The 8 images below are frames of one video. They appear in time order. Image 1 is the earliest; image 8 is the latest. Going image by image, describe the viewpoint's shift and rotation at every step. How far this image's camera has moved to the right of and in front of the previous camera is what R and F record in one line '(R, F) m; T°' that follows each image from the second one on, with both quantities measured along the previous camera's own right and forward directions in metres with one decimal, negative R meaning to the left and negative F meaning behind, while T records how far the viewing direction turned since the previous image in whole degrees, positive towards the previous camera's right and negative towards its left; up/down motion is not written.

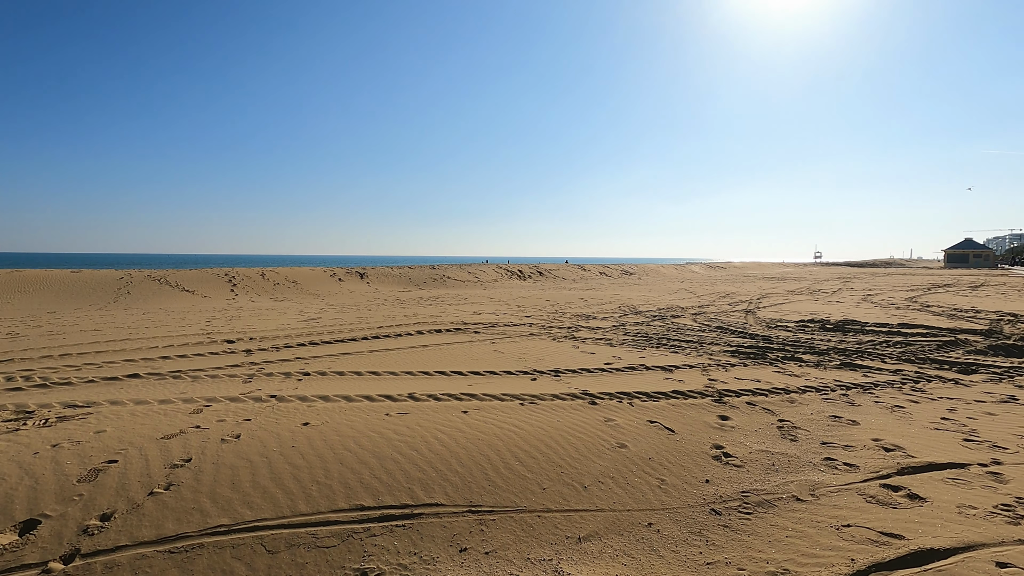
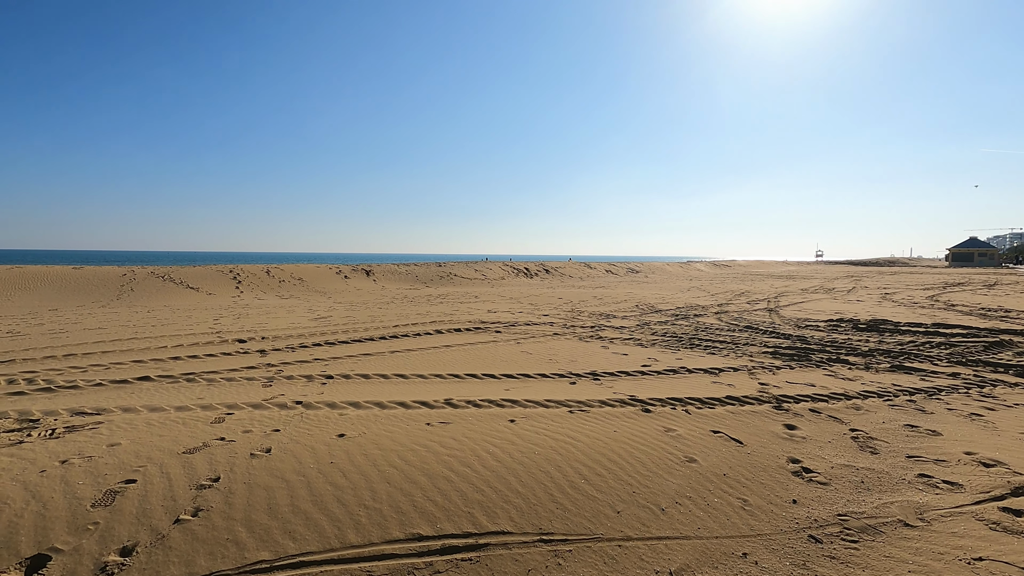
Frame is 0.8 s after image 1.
(-0.5, +0.5) m; 0°
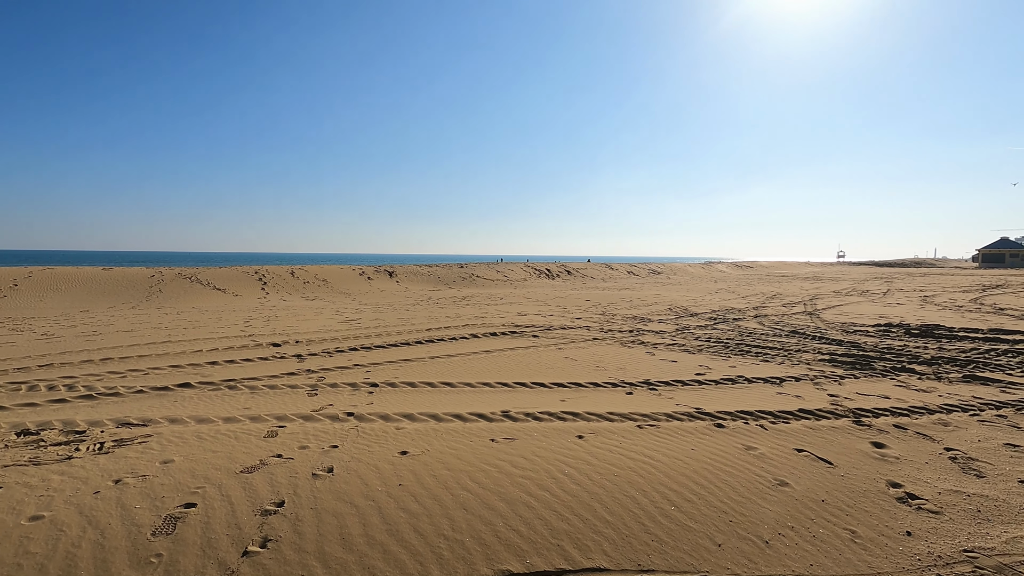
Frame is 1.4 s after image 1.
(-0.4, +0.3) m; -2°
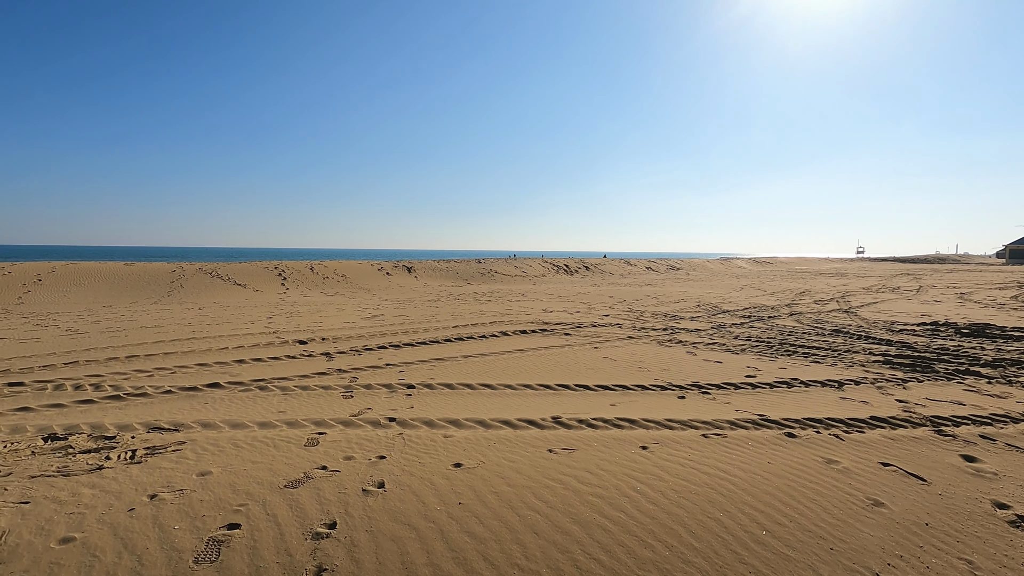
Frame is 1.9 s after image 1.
(-0.3, +0.4) m; -1°
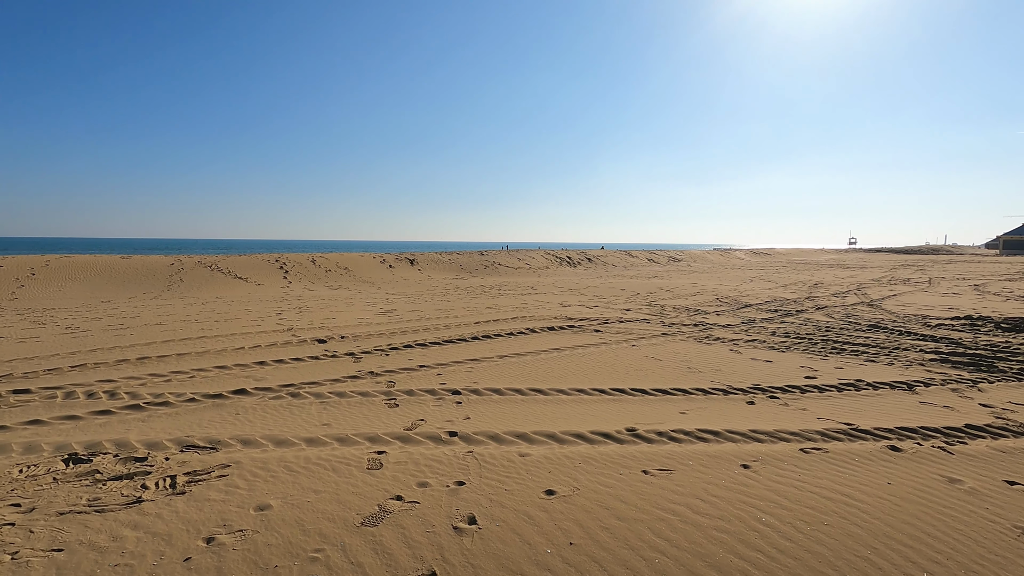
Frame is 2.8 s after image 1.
(-0.6, +0.5) m; +1°
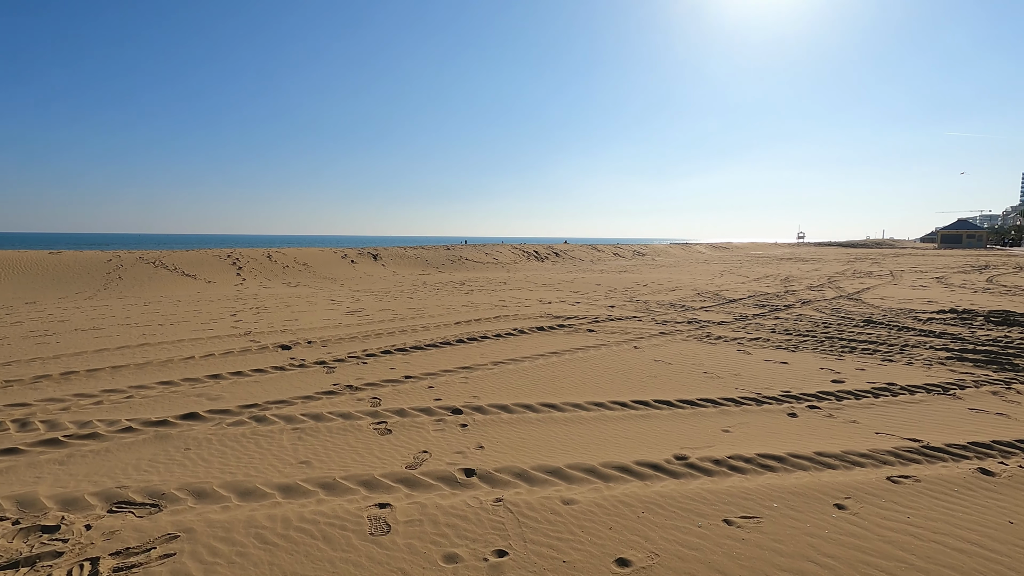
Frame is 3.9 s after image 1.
(-0.4, +0.9) m; +4°
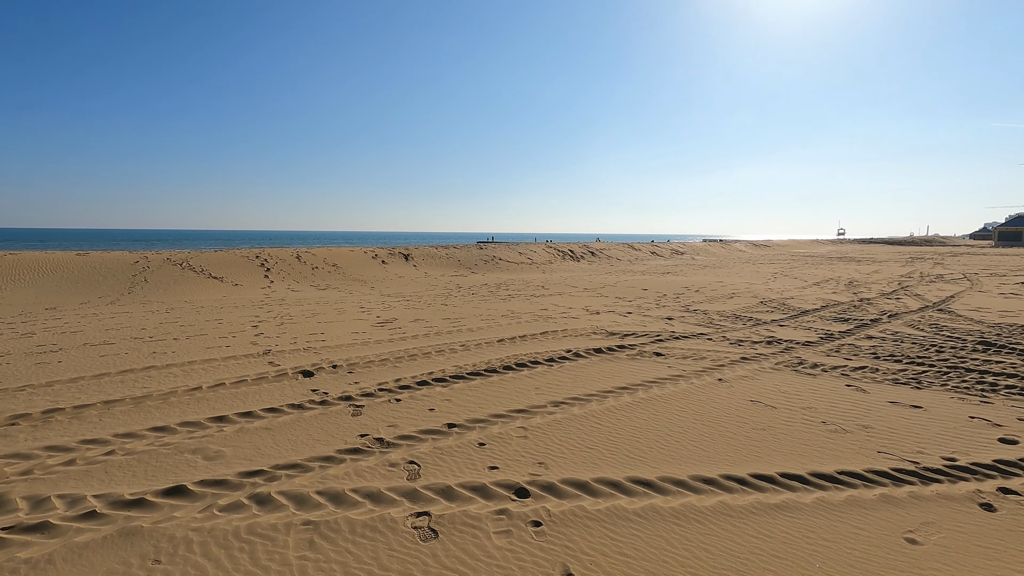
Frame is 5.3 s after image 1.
(-0.4, +1.2) m; -3°
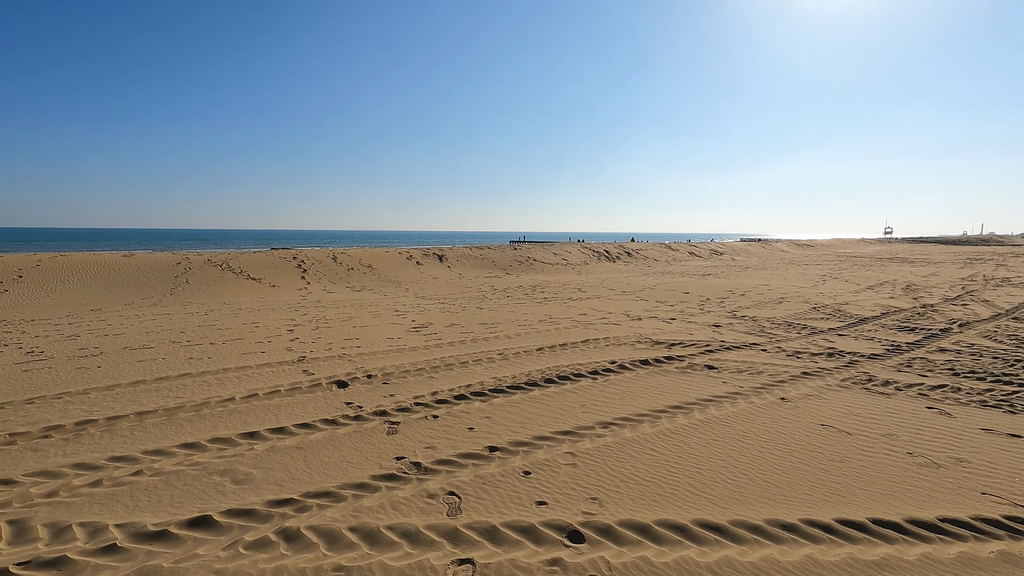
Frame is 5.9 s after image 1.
(-0.1, +0.4) m; -3°
